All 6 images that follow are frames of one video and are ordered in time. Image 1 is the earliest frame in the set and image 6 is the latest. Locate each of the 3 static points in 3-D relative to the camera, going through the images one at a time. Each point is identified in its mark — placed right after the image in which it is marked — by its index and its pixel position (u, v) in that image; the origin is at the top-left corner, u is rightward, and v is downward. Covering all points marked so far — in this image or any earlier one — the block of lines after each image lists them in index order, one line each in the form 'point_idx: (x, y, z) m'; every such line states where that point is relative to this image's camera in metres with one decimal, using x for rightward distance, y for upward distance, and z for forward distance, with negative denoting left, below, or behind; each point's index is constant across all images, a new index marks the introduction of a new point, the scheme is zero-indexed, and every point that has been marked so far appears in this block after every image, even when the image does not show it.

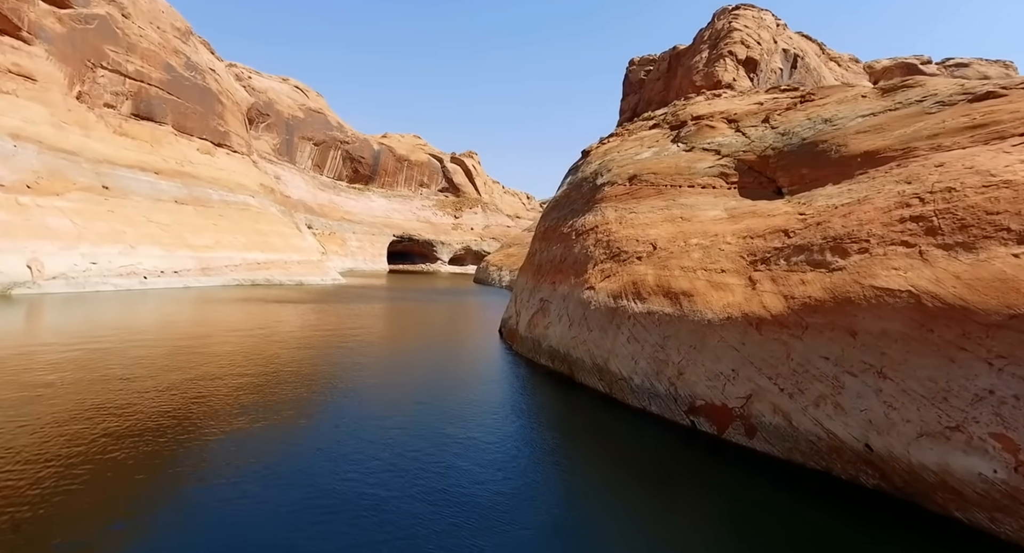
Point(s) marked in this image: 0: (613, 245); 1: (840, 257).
0: (+2.0, +0.6, +9.9) m
1: (+3.8, +0.2, +5.6) m
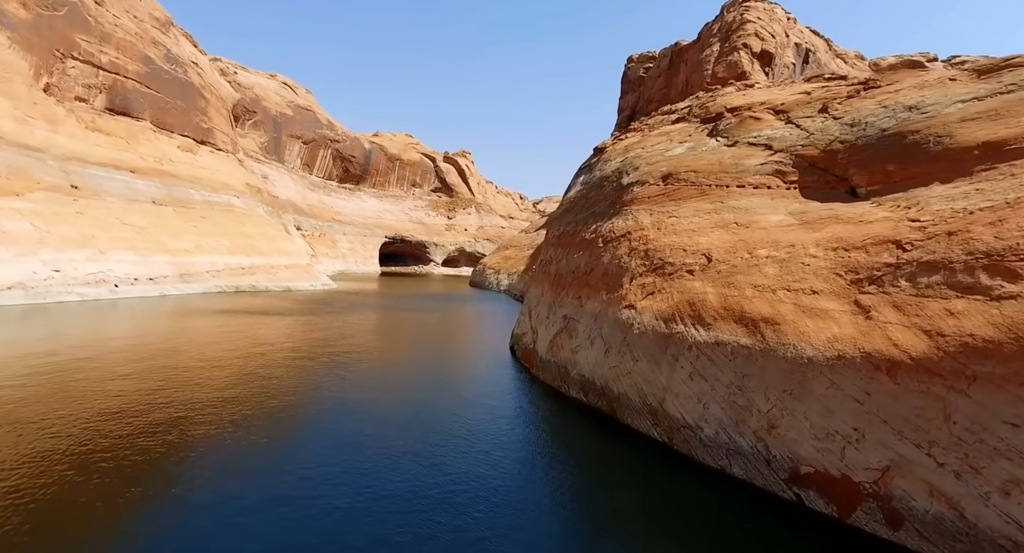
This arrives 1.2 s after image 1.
0: (+2.4, +0.4, +8.4) m
1: (+4.3, 0.0, +4.2) m
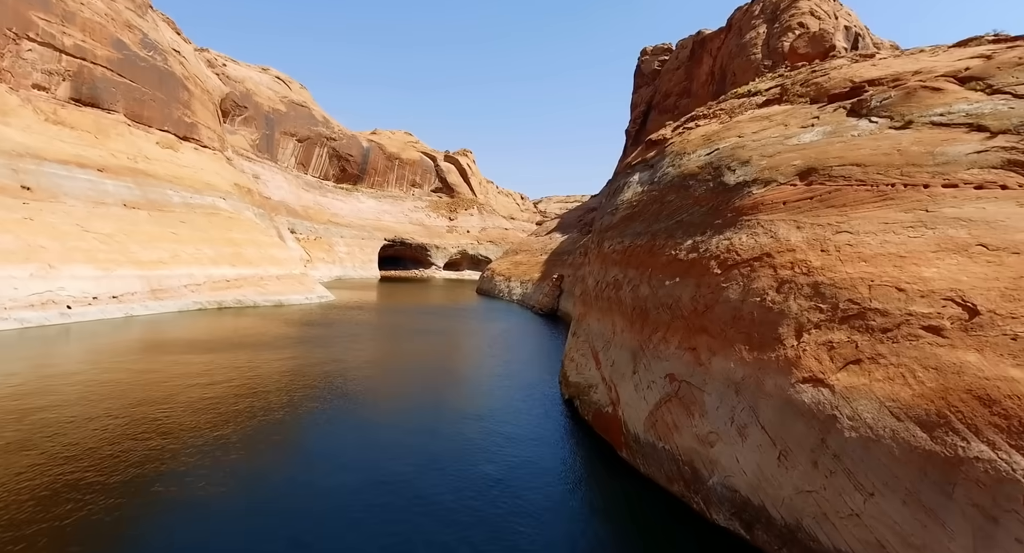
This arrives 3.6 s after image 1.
0: (+3.6, -0.2, +5.4) m
1: (+5.4, -0.6, +1.1) m
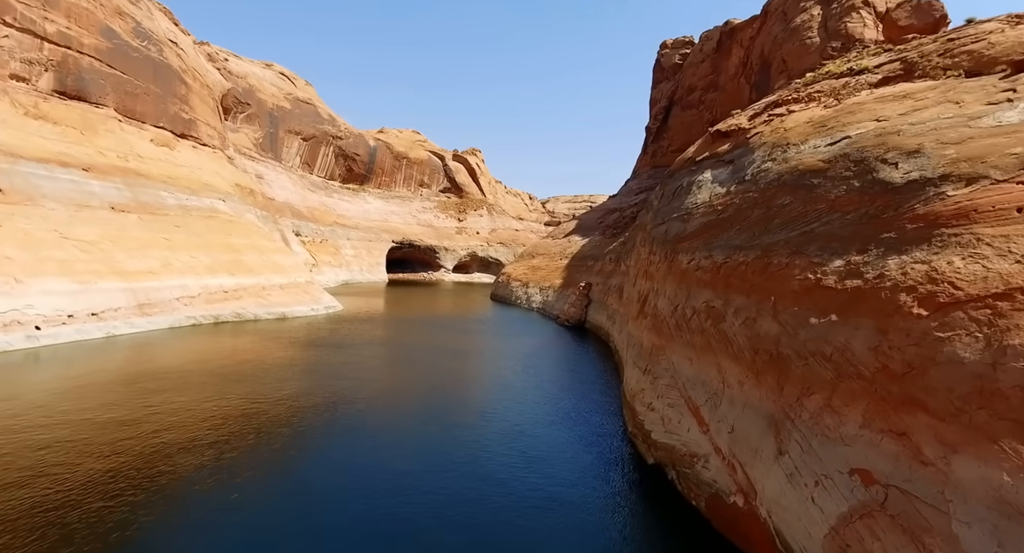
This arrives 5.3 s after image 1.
0: (+4.6, -0.6, +3.1) m
1: (+6.4, -1.0, -1.2) m
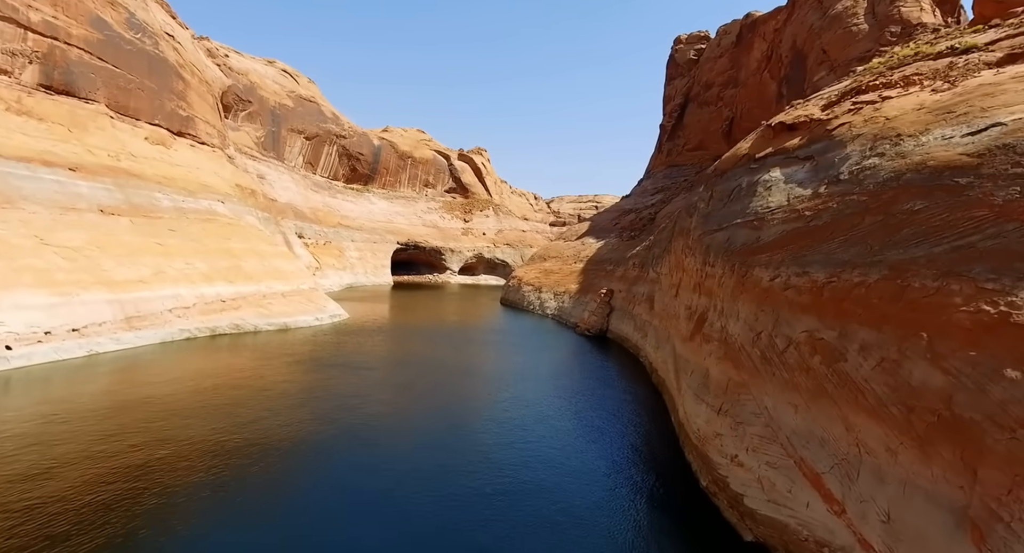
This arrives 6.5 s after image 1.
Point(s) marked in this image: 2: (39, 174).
0: (+5.3, -0.9, +1.4) m
1: (+7.1, -1.3, -2.8) m
2: (-16.2, +3.5, +16.4) m
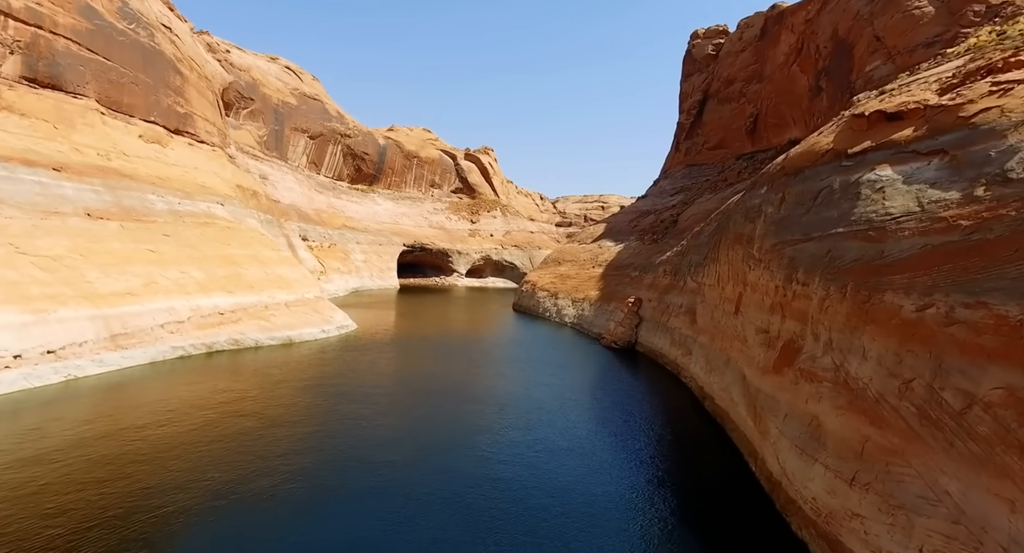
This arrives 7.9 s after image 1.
0: (+6.1, -1.3, -0.4) m
1: (+7.9, -1.7, -4.6) m
2: (-15.2, +3.1, +14.7) m
